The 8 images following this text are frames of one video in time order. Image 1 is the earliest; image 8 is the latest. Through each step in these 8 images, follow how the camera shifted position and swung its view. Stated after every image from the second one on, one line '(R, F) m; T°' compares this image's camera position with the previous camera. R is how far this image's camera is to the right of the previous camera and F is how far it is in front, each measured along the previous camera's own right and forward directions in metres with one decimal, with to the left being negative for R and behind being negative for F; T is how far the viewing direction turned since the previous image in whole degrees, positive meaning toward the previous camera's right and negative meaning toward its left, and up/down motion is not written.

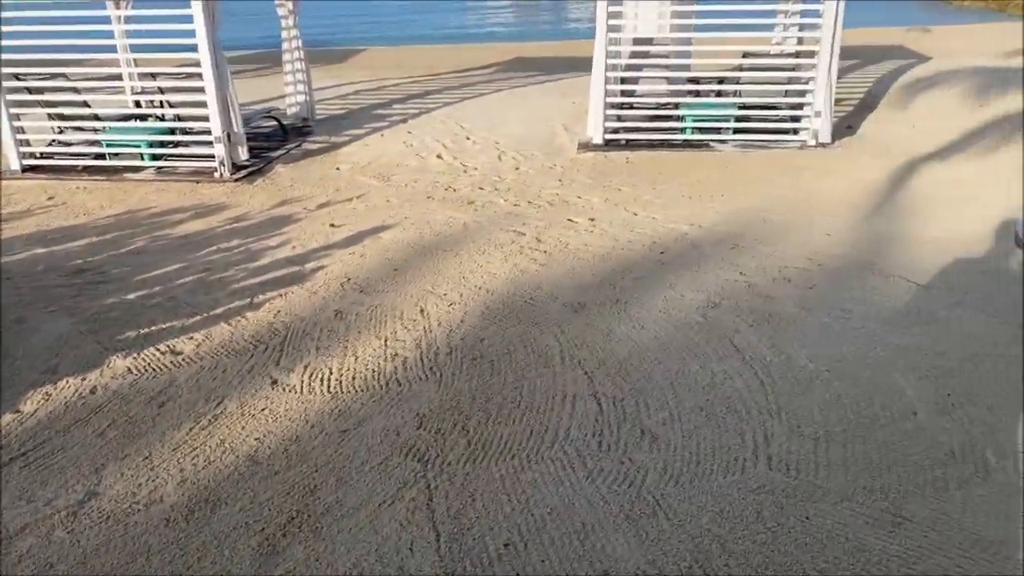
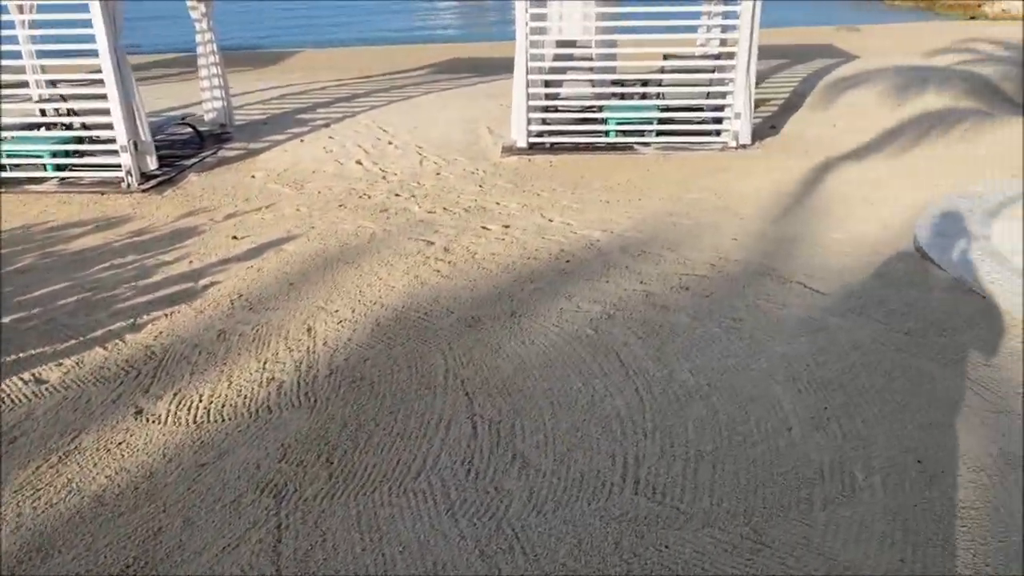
(+0.3, +0.1) m; +3°
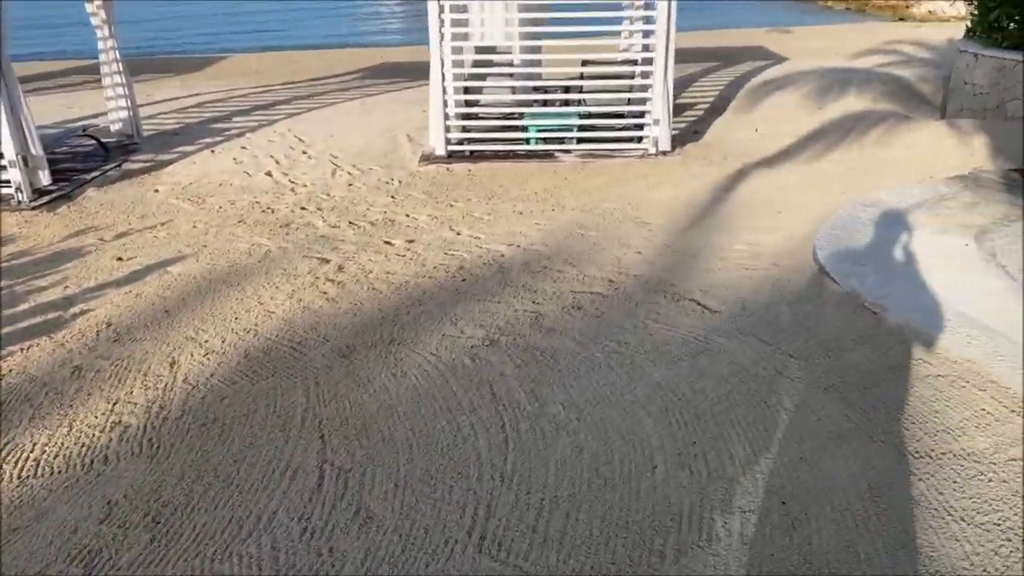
(+0.4, +0.2) m; +3°
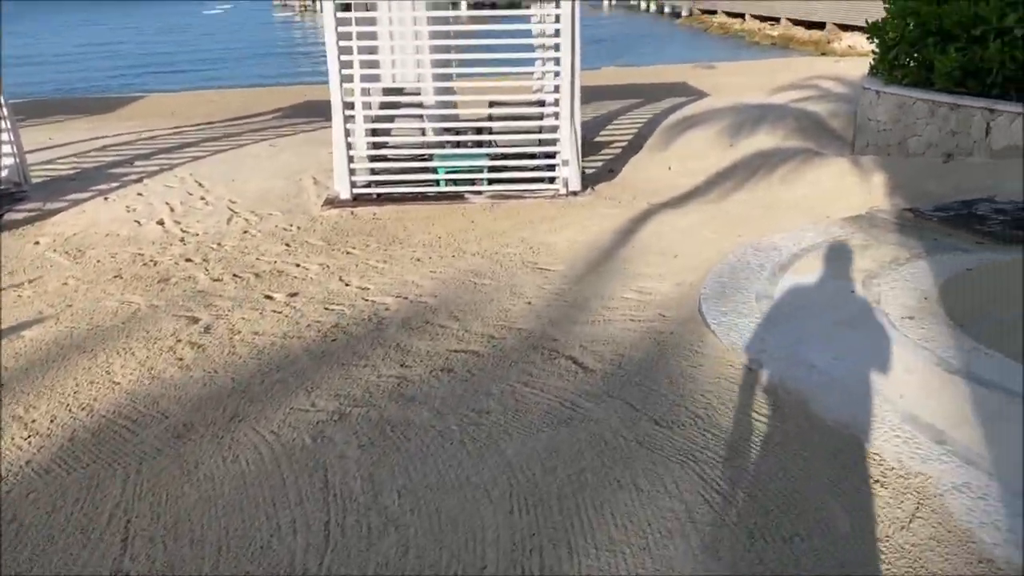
(+0.4, +0.2) m; +4°
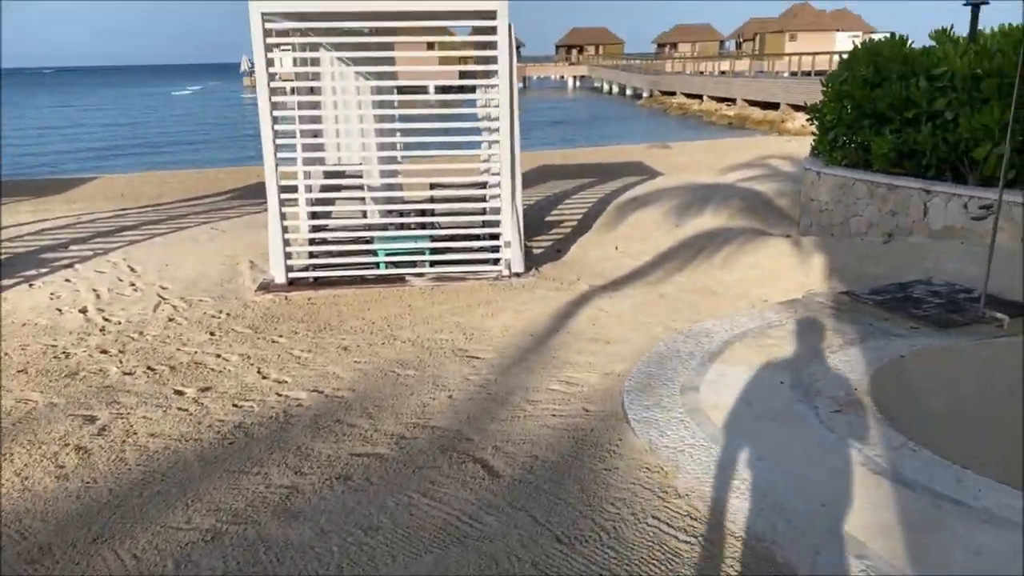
(+0.3, +0.2) m; +2°
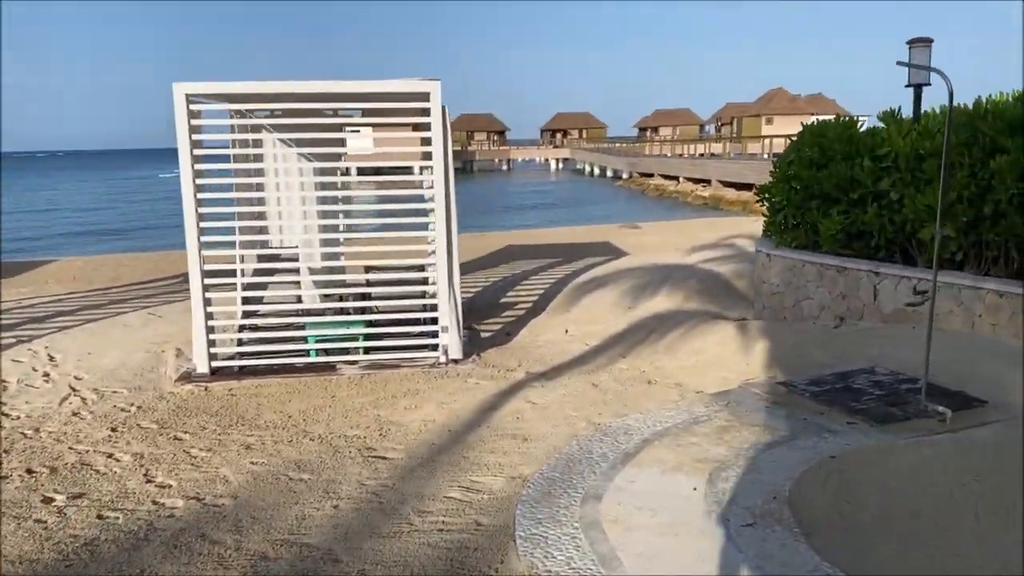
(+0.5, +0.4) m; +1°
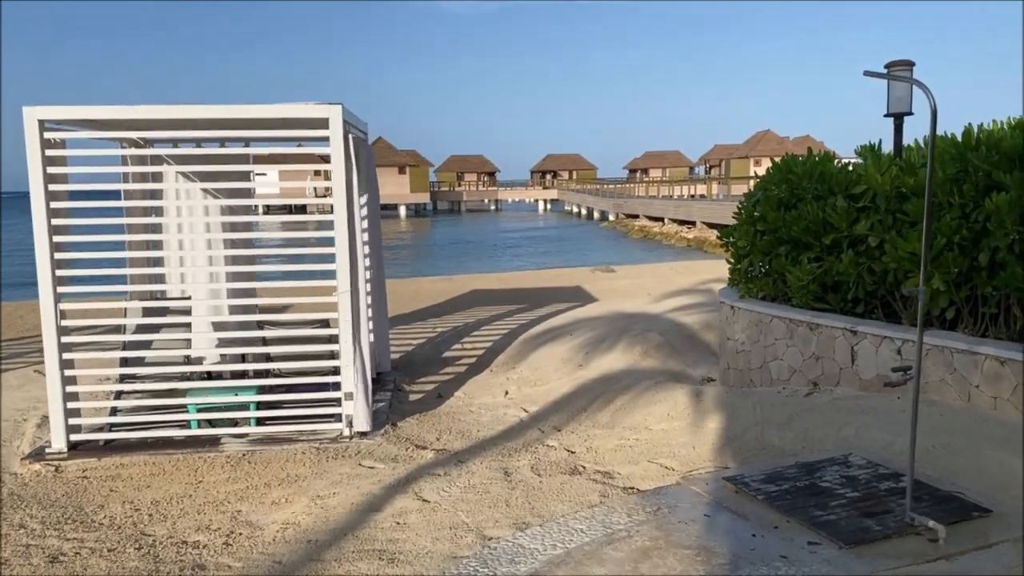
(+0.6, +1.1) m; +1°
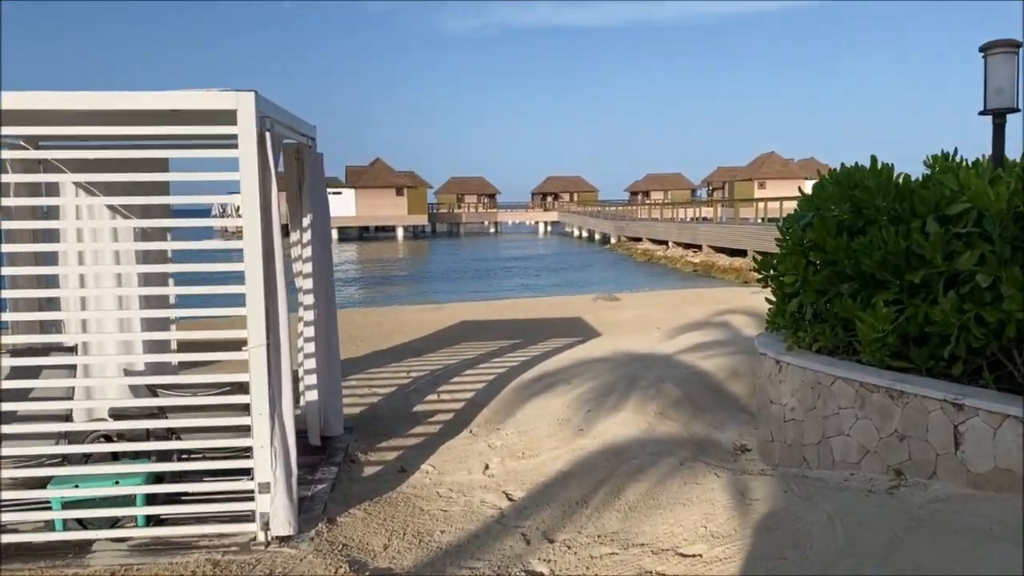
(+0.2, +1.7) m; 0°
